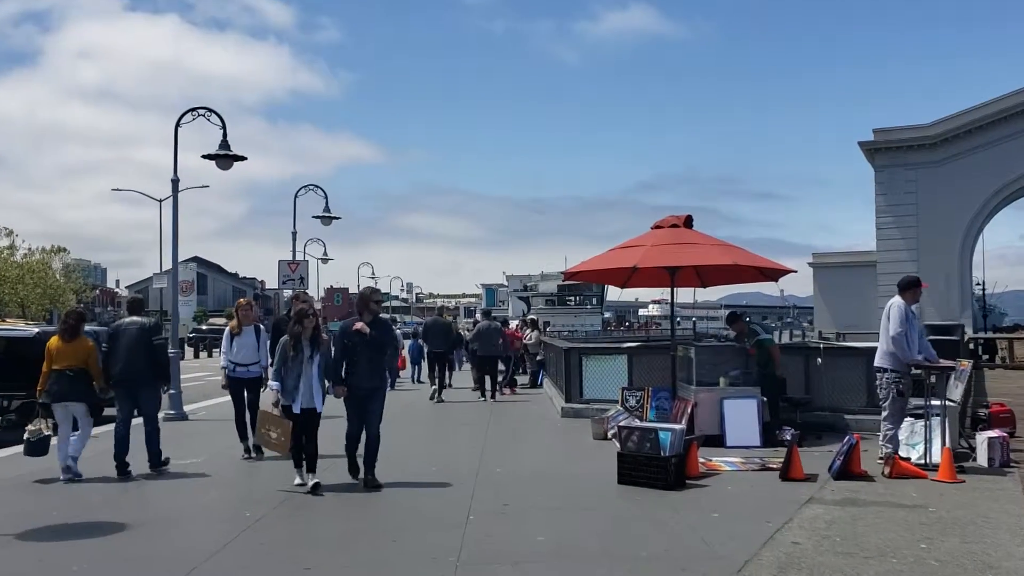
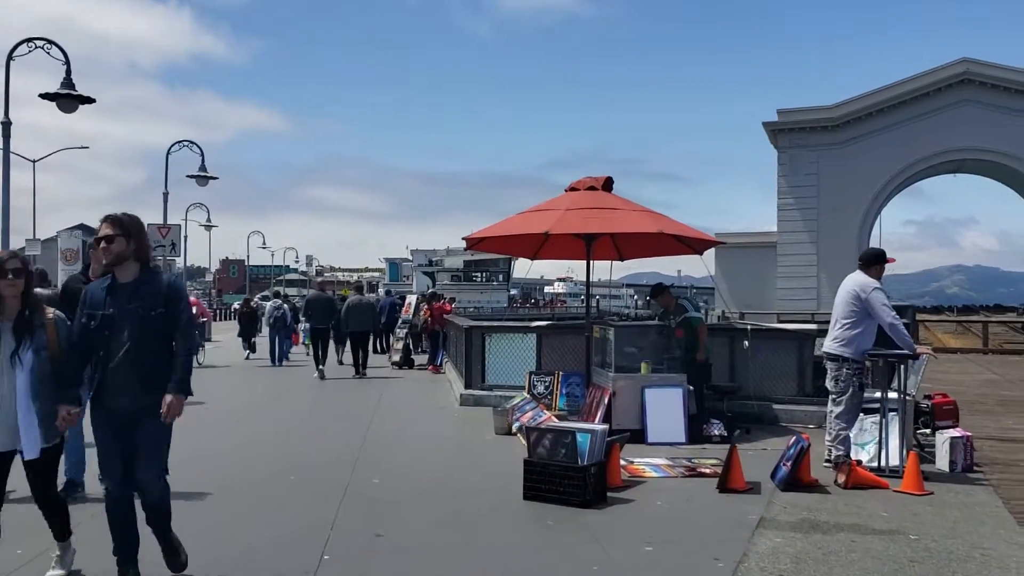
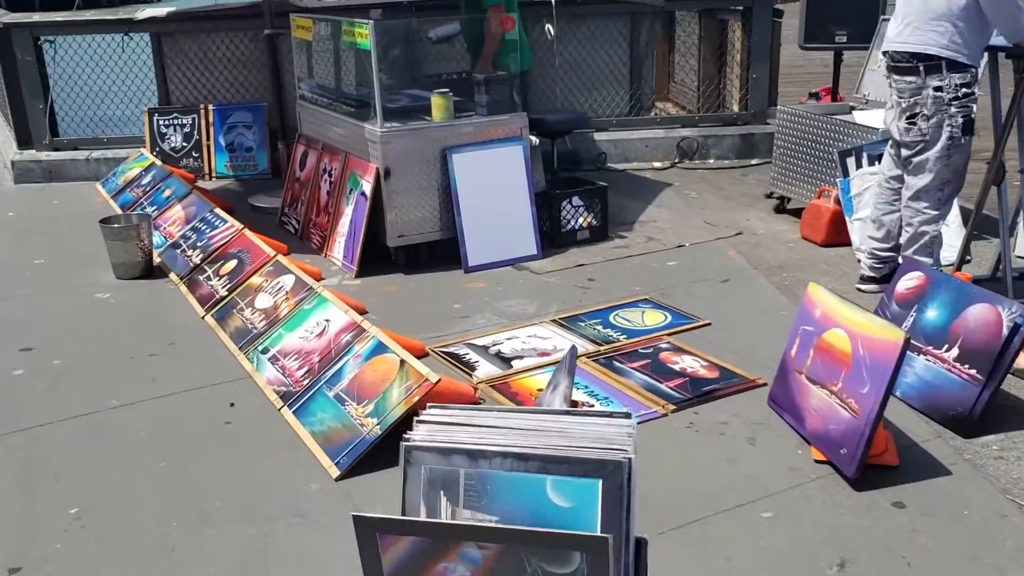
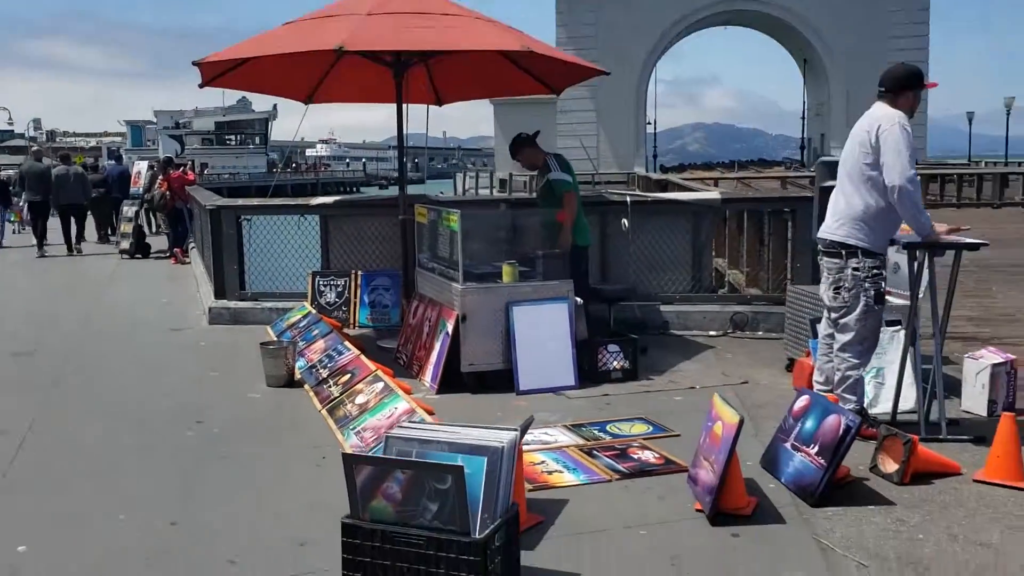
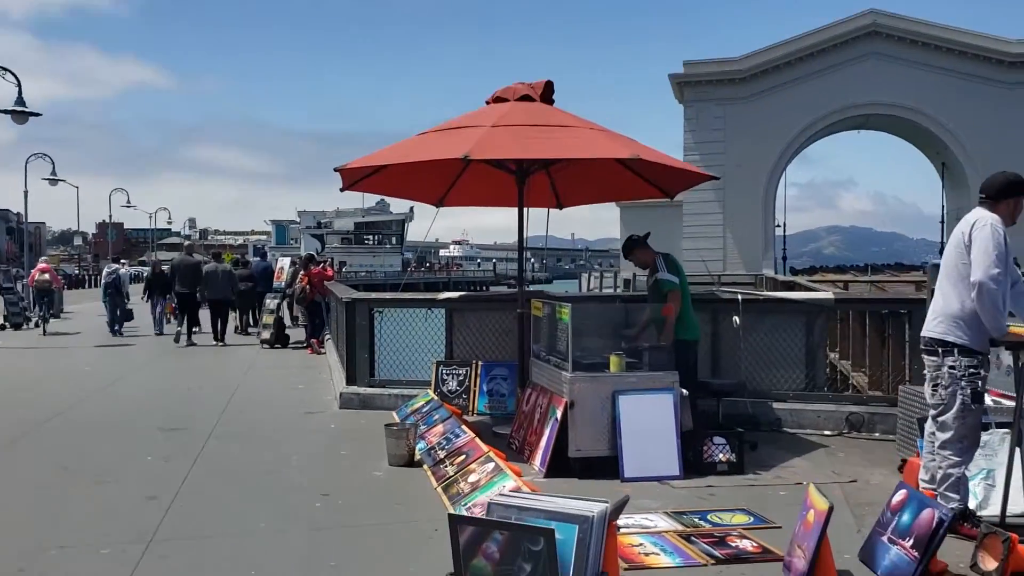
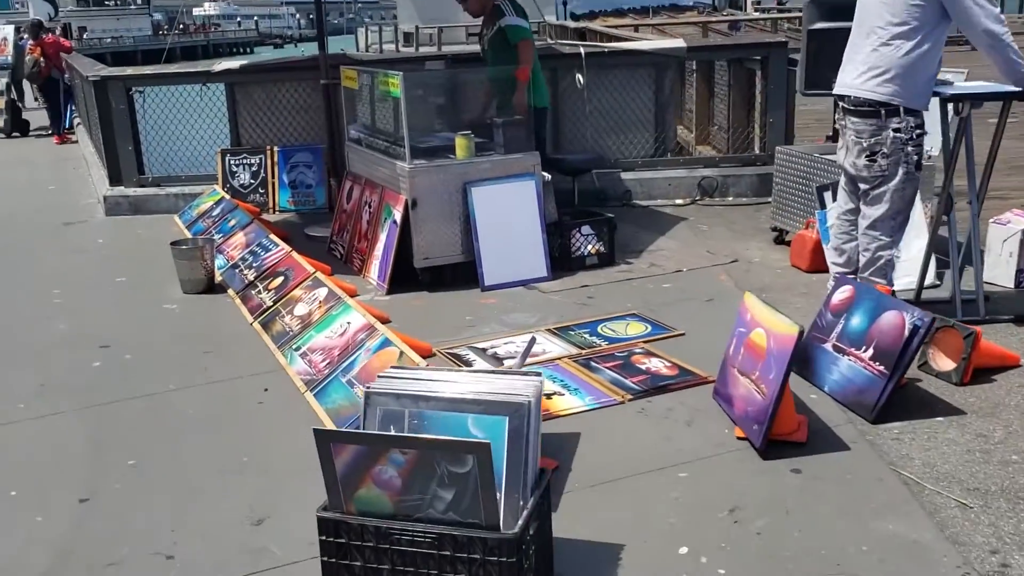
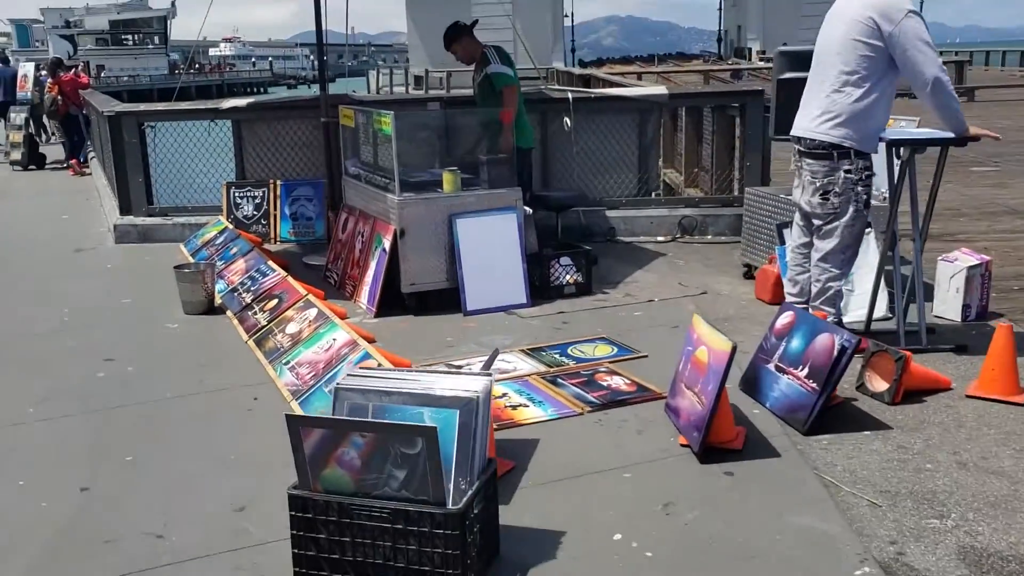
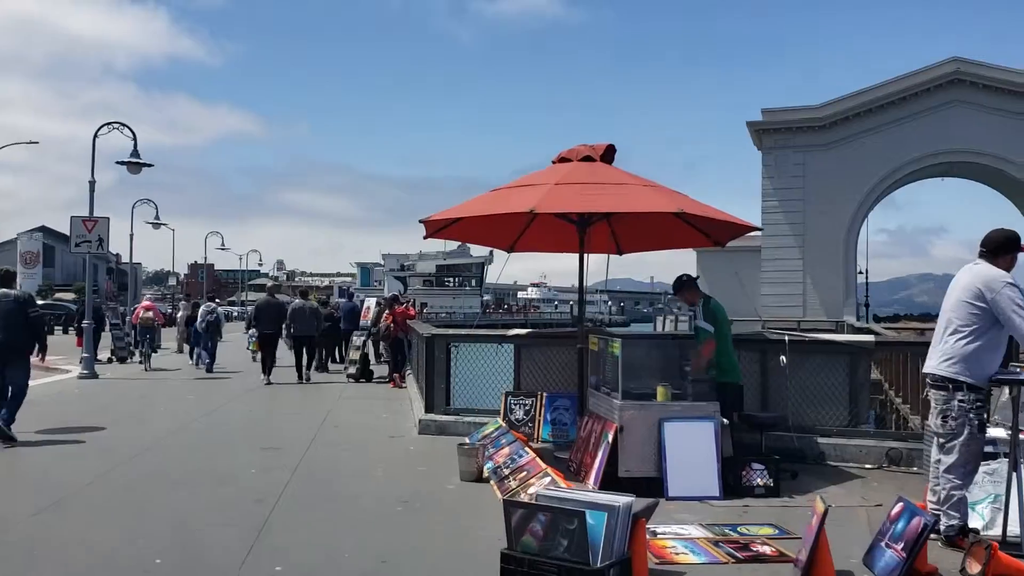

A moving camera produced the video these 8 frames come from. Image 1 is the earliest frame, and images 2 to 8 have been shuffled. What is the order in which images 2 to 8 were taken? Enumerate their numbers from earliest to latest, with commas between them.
2, 8, 5, 4, 7, 6, 3
